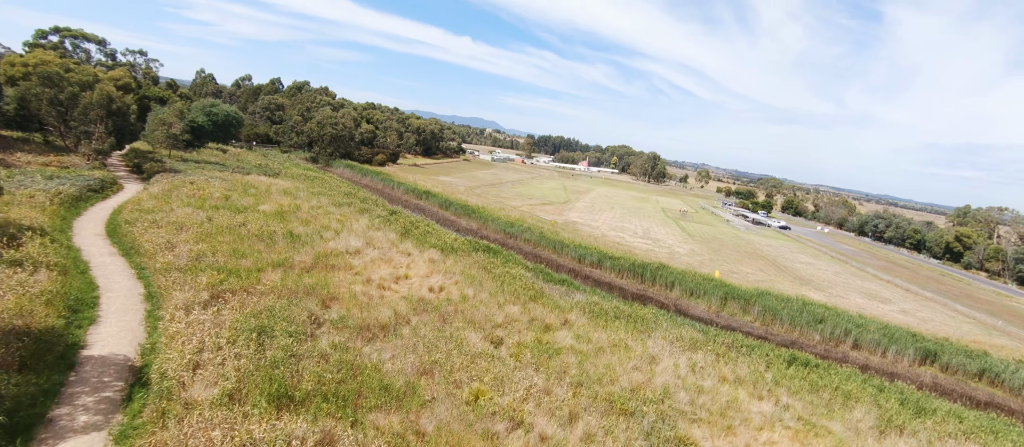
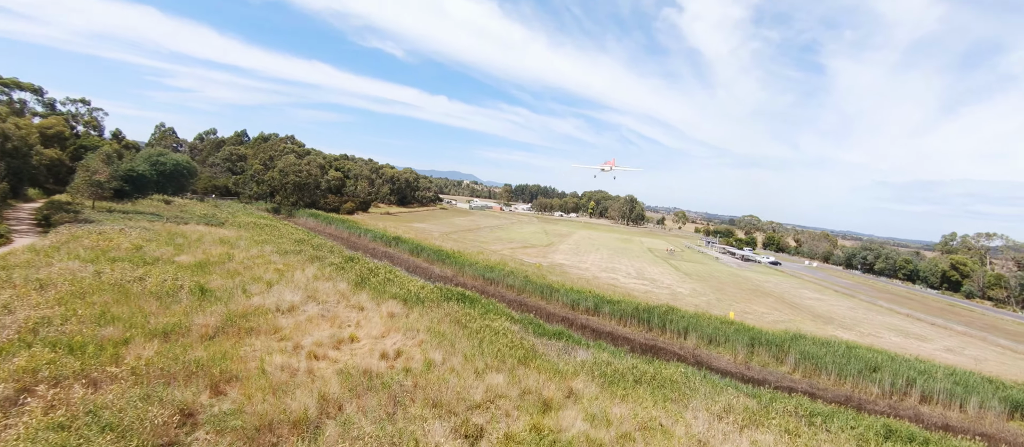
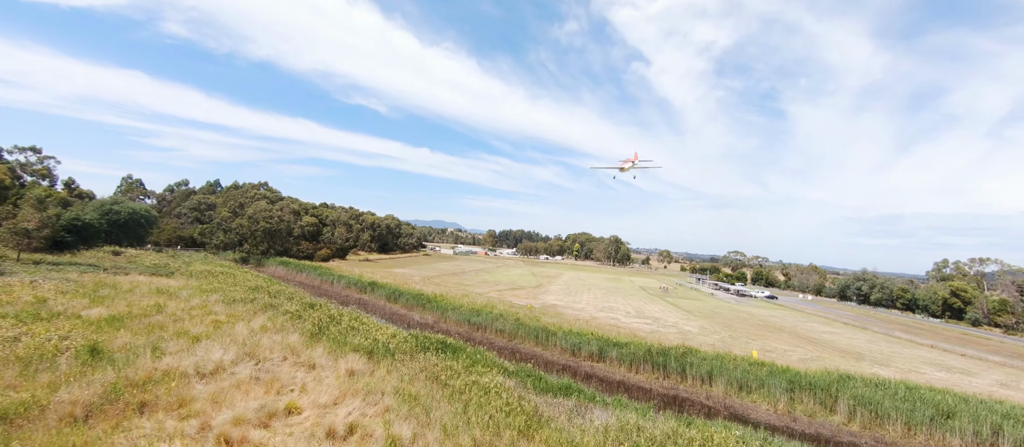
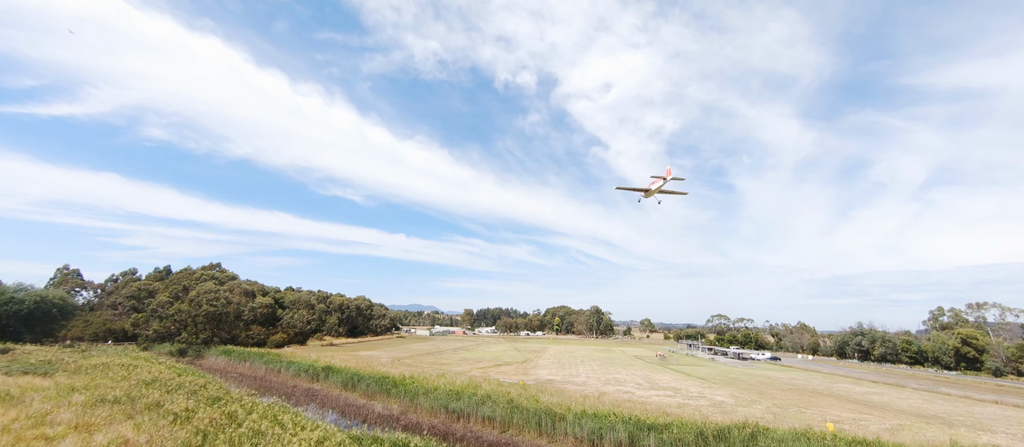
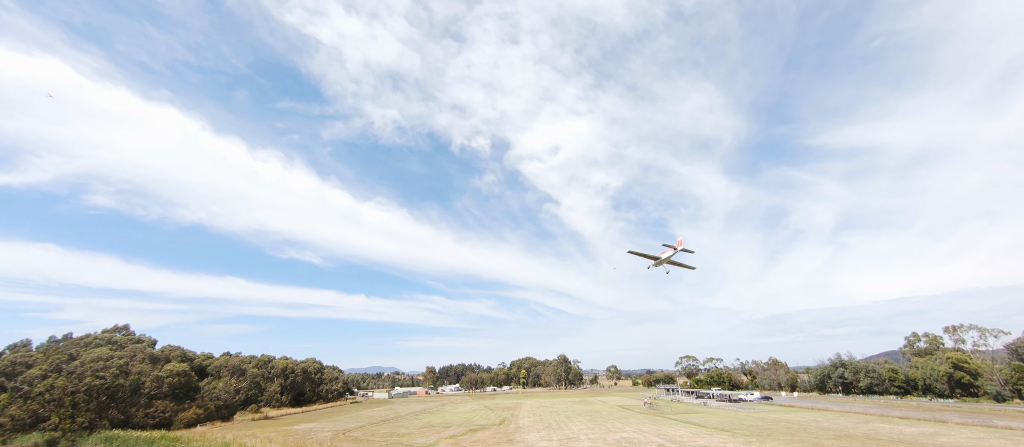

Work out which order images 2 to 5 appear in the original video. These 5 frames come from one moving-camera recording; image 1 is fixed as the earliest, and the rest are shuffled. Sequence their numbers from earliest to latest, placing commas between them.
2, 3, 4, 5
